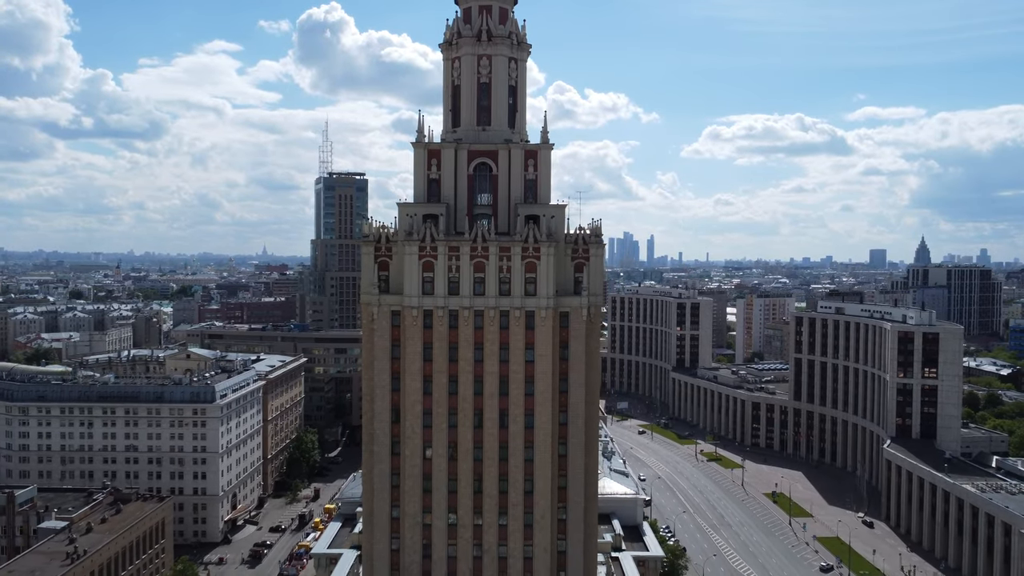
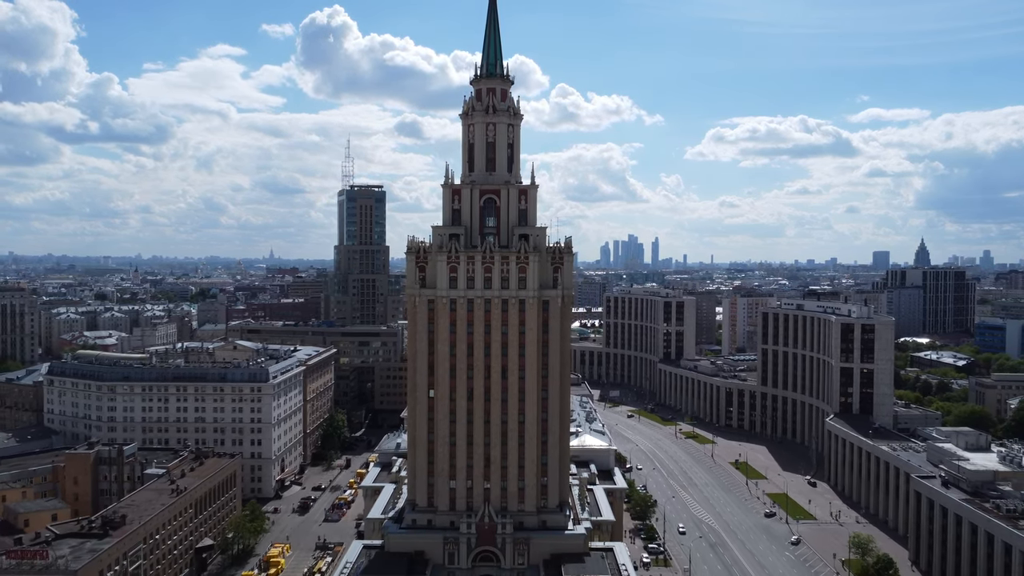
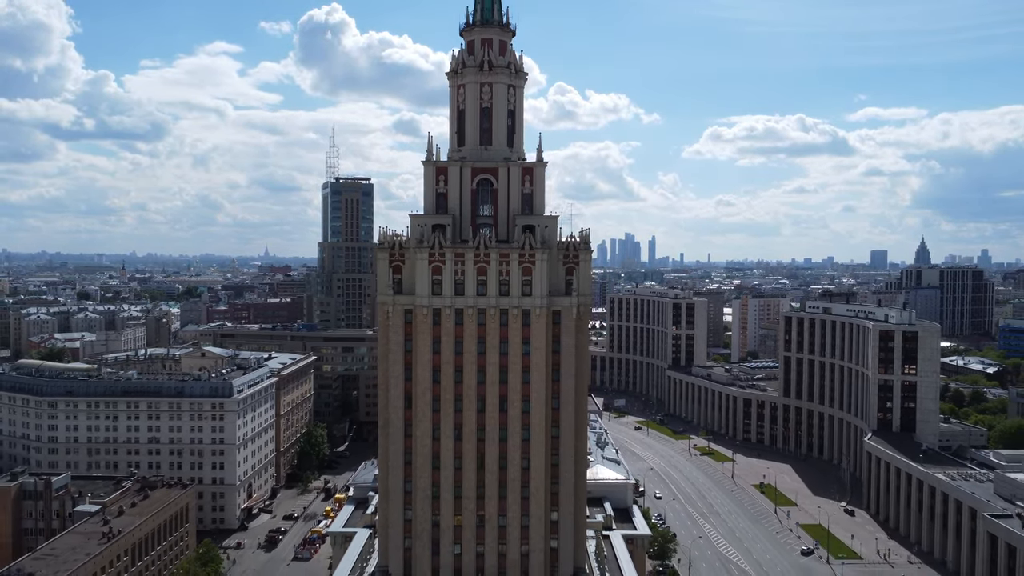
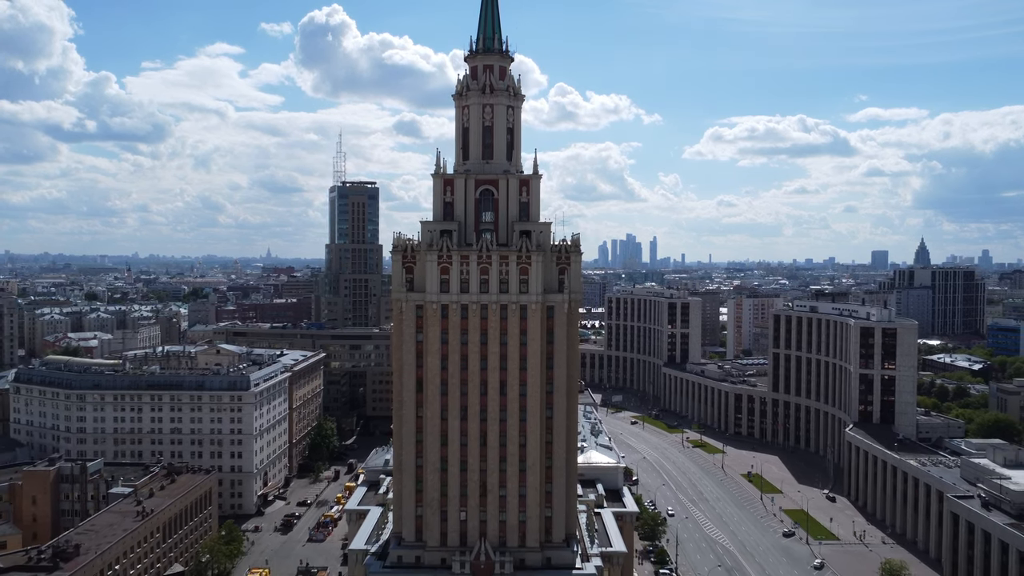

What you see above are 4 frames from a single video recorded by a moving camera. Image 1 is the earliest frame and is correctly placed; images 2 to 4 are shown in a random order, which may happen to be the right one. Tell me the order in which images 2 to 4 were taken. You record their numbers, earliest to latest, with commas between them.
3, 4, 2
